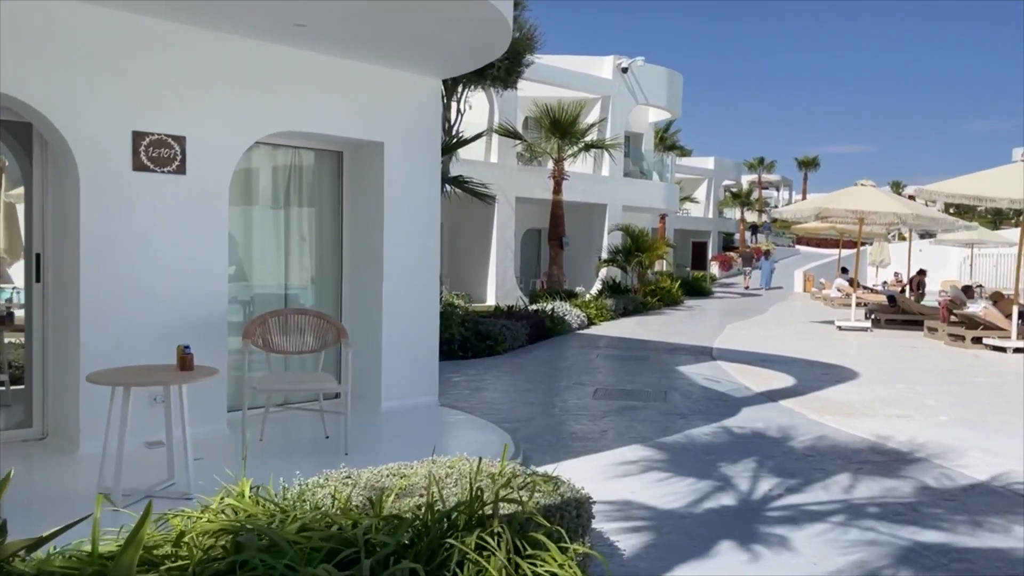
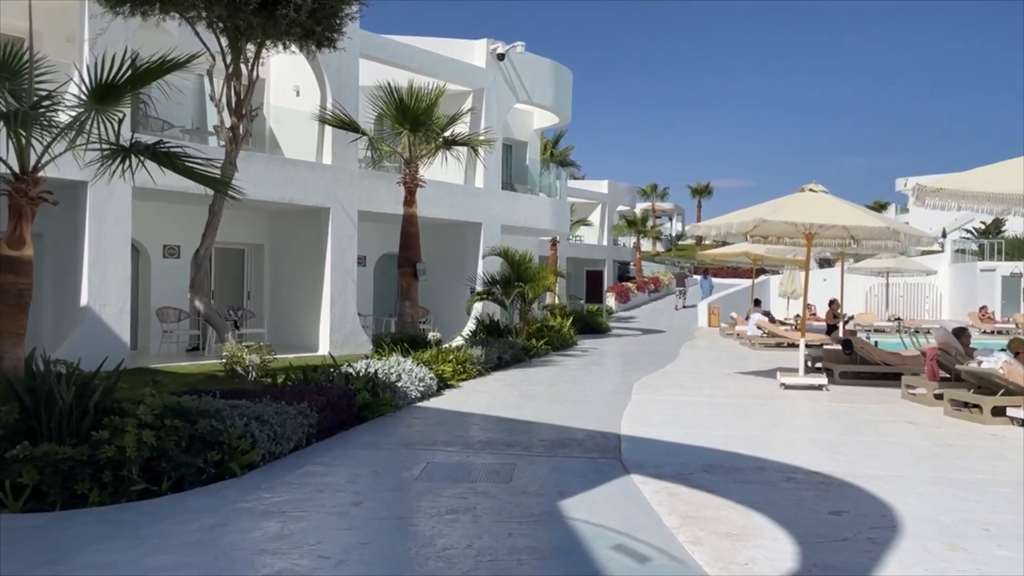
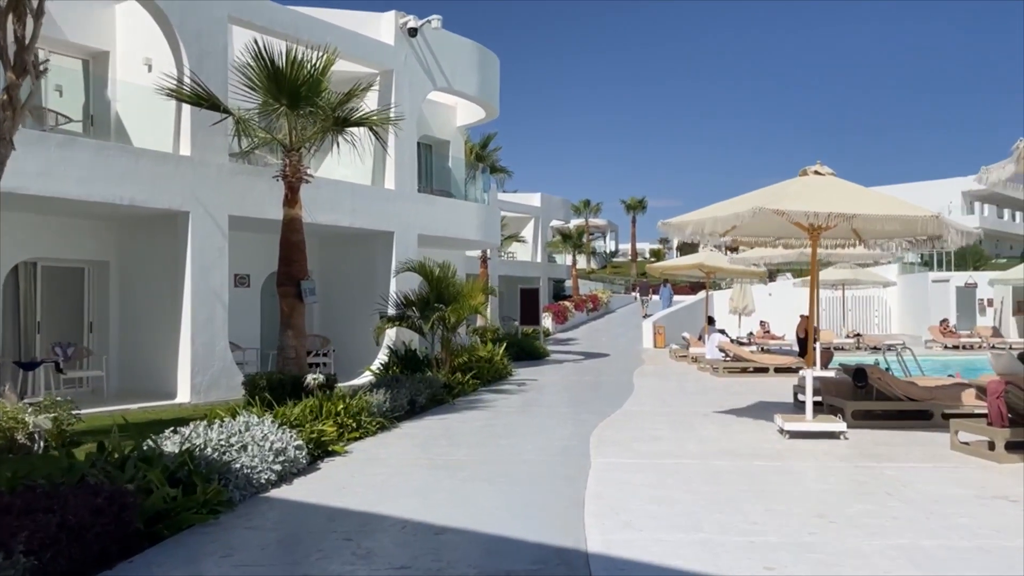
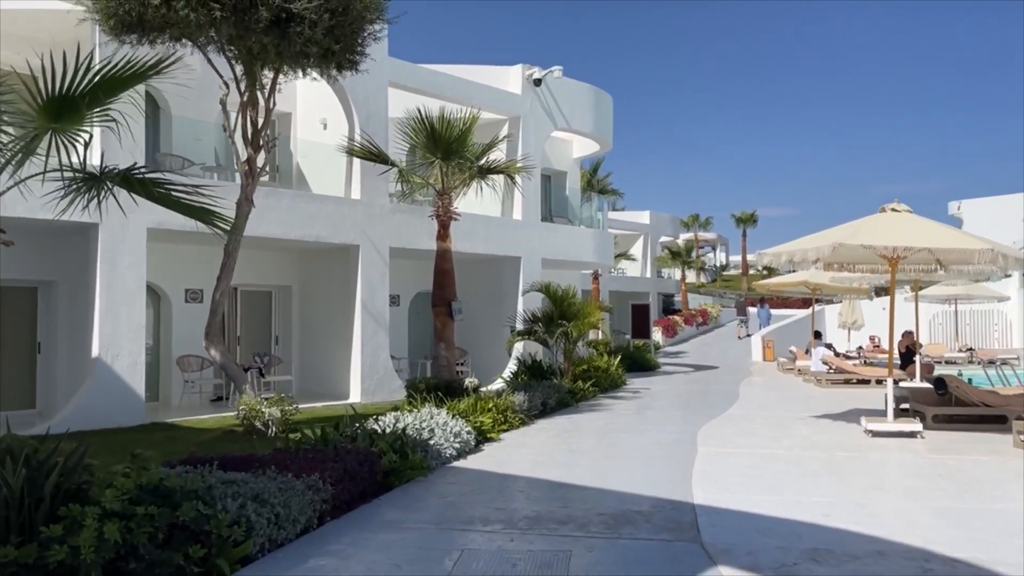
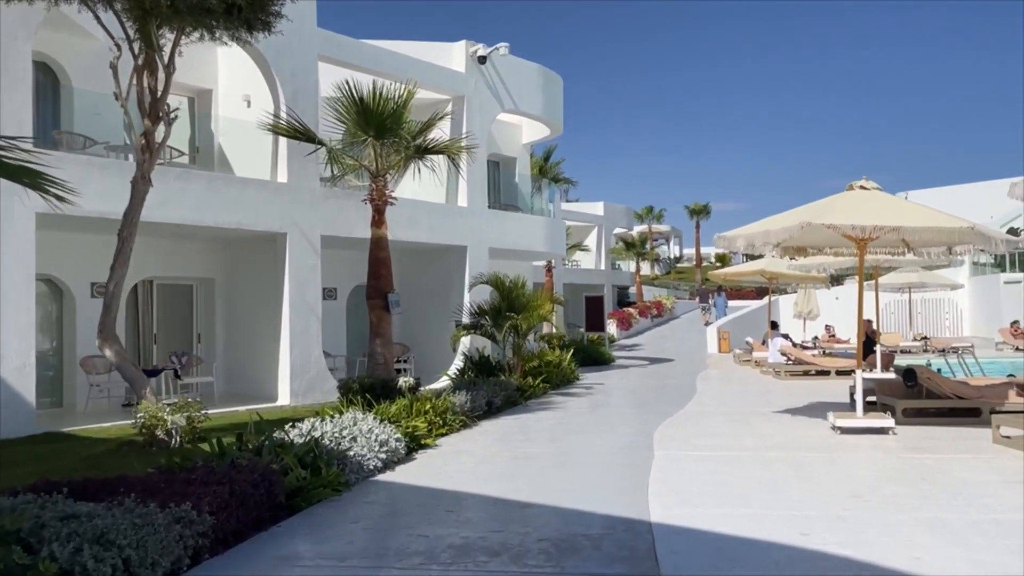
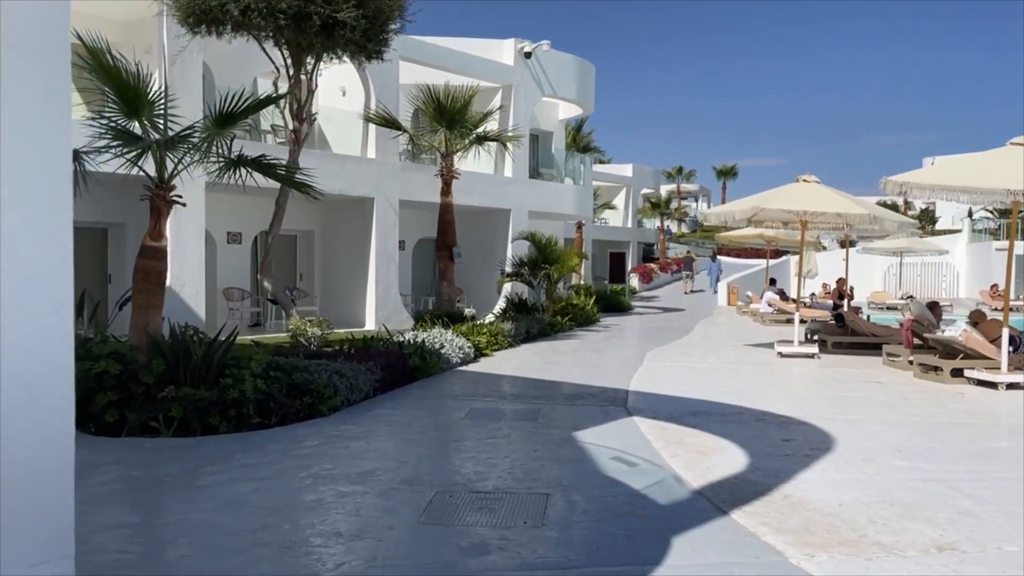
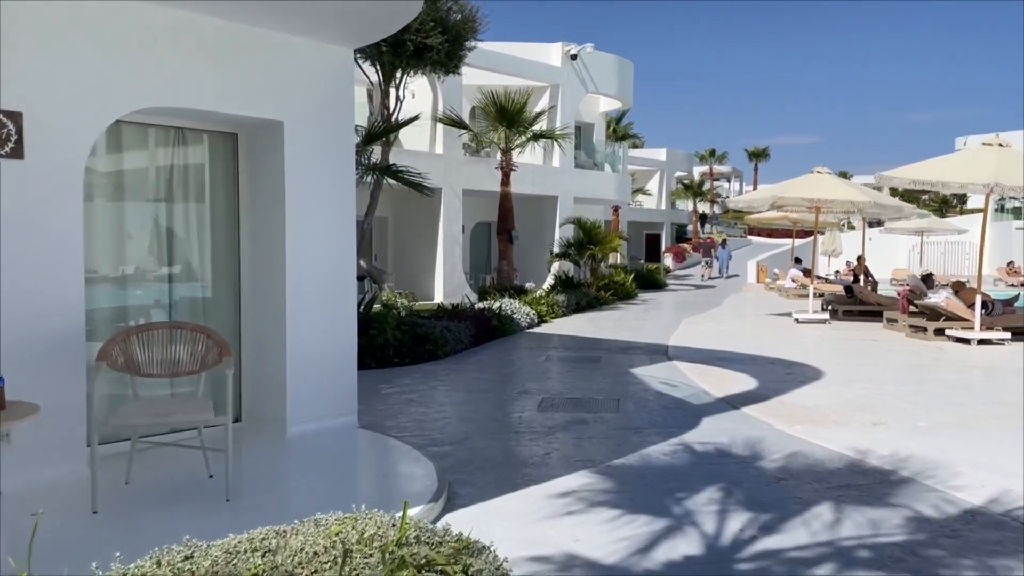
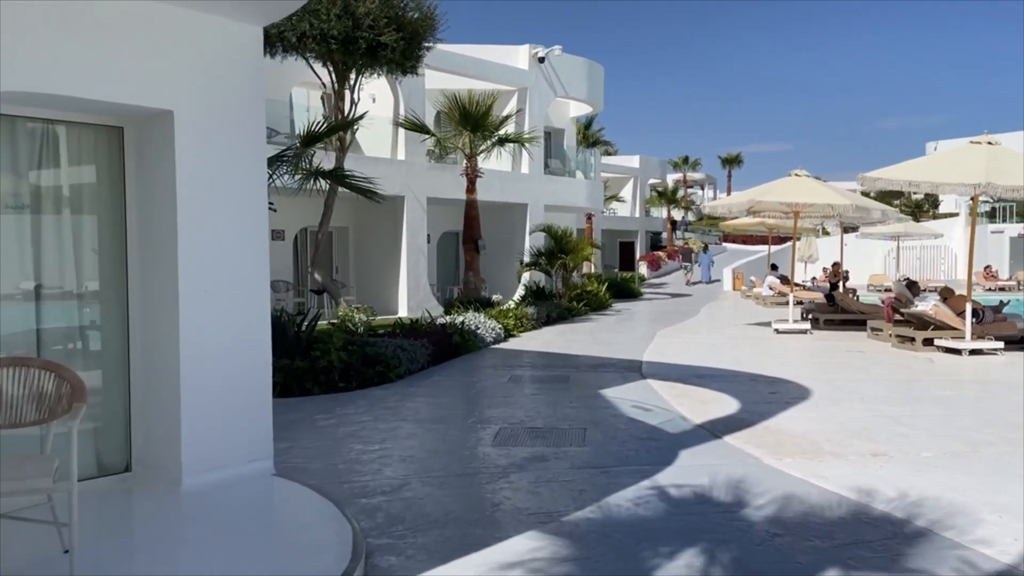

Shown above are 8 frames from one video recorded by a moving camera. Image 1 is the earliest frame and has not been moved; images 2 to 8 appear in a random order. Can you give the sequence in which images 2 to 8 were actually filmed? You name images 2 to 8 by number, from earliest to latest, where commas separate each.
7, 8, 6, 2, 4, 5, 3
